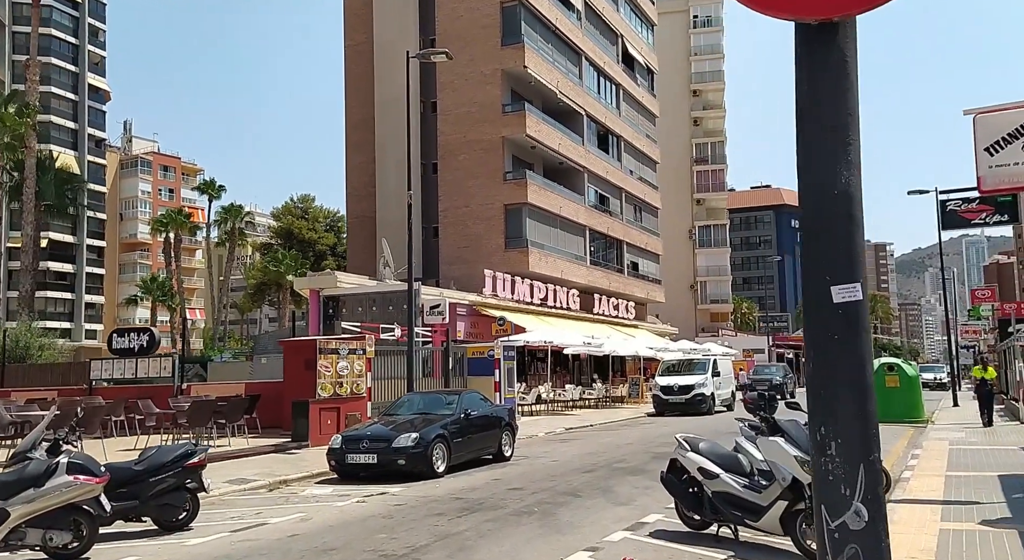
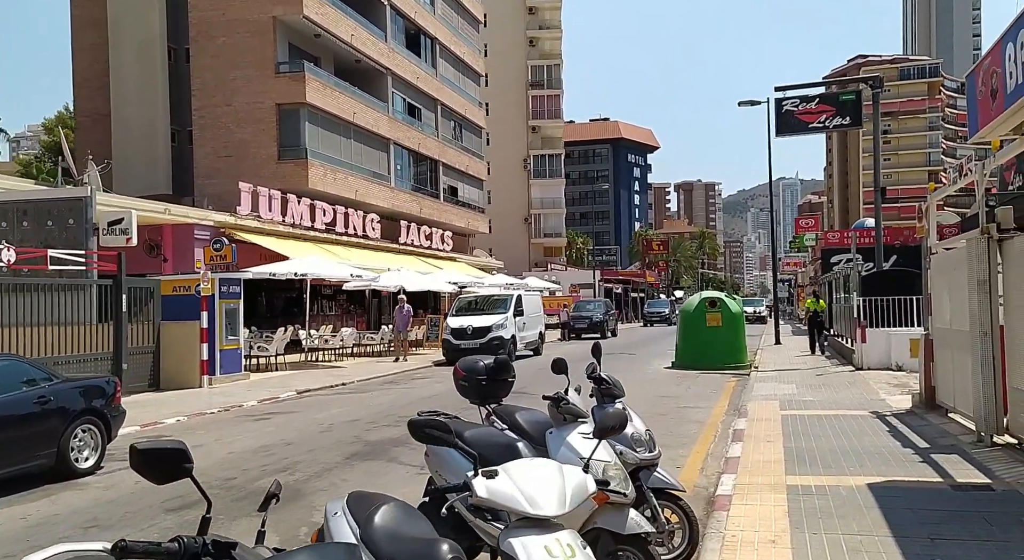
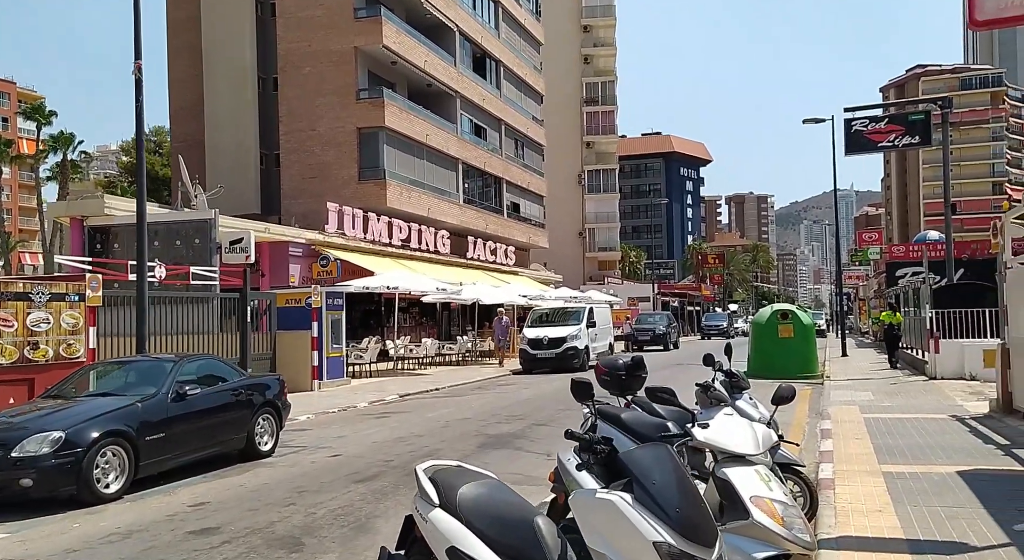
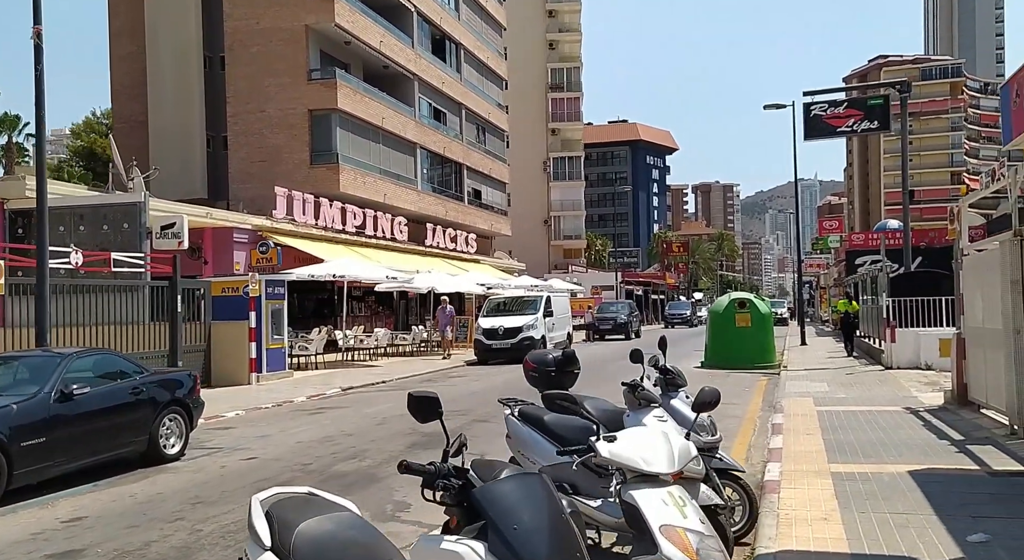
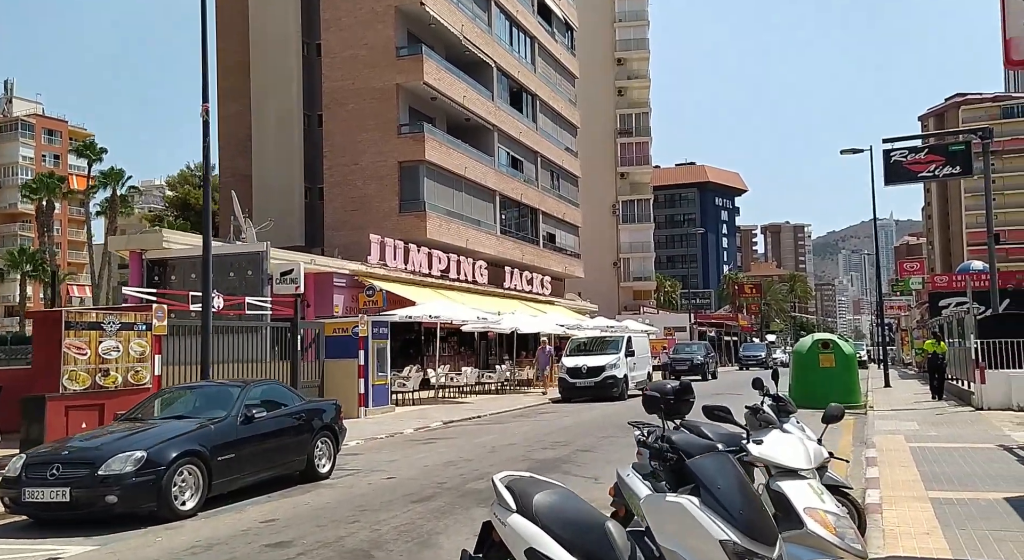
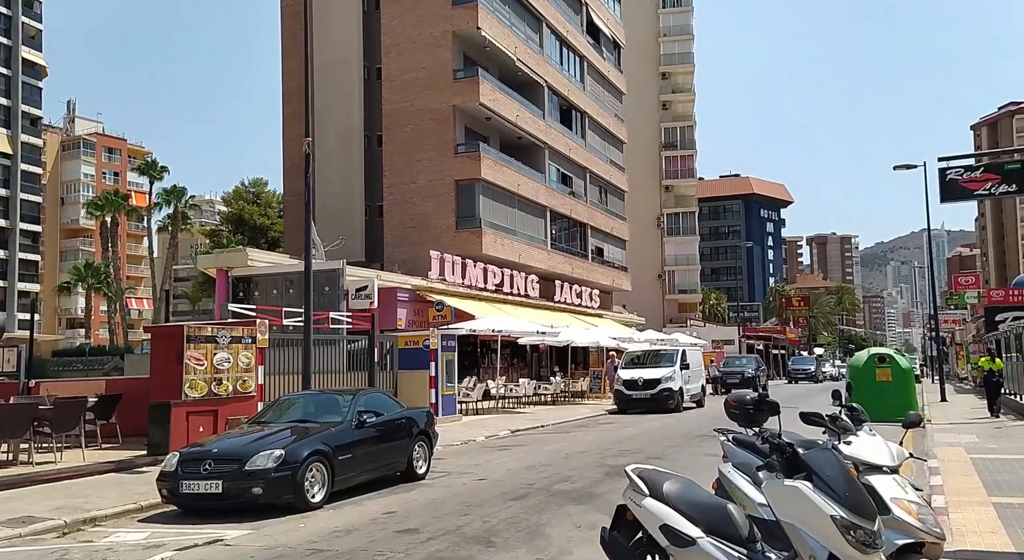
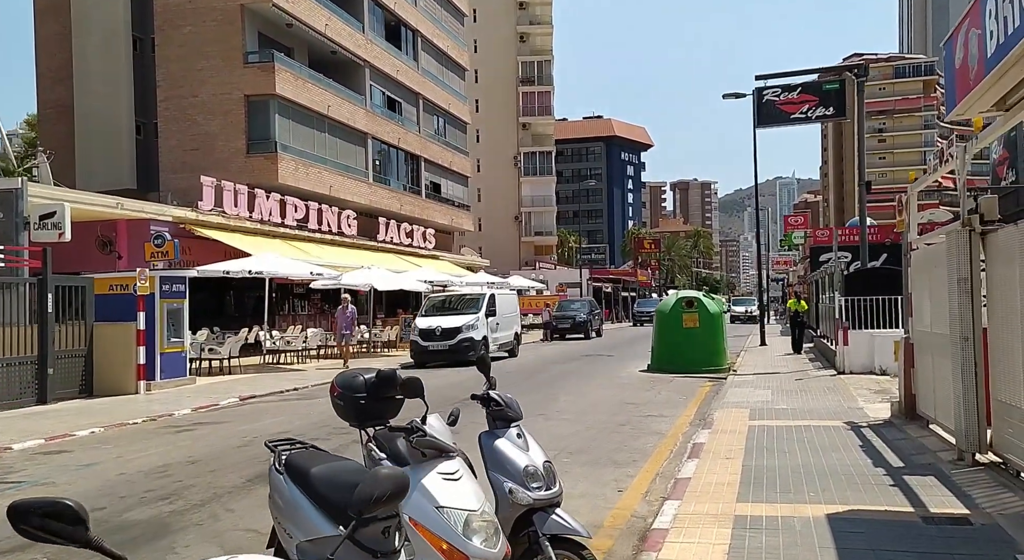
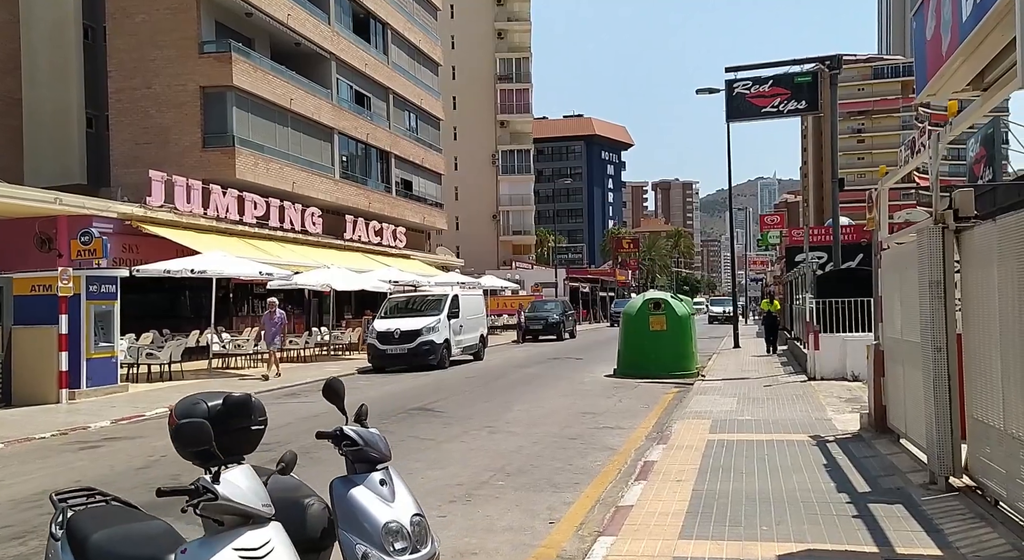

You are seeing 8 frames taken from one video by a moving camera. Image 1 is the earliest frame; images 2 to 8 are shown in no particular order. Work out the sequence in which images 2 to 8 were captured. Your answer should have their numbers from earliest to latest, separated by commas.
6, 5, 3, 4, 2, 7, 8
